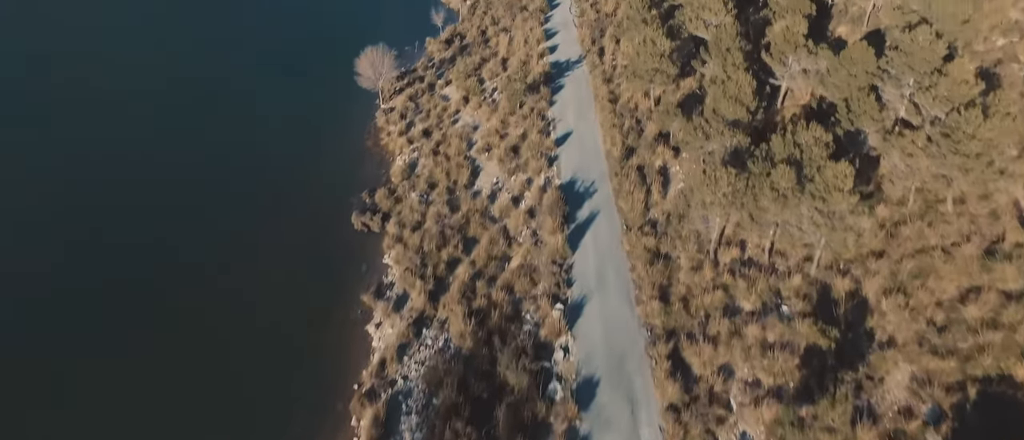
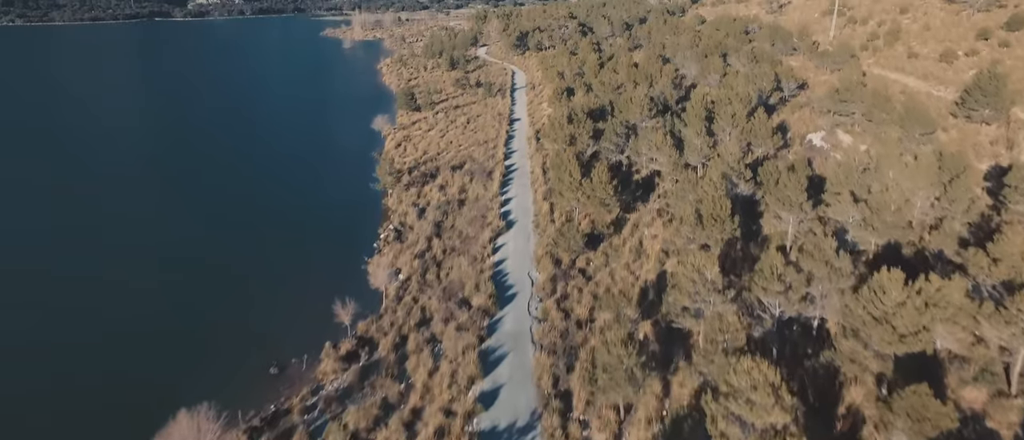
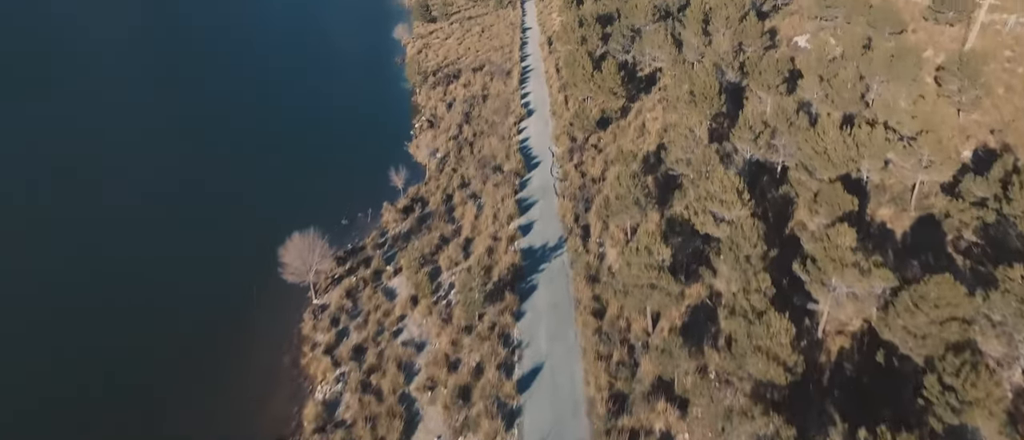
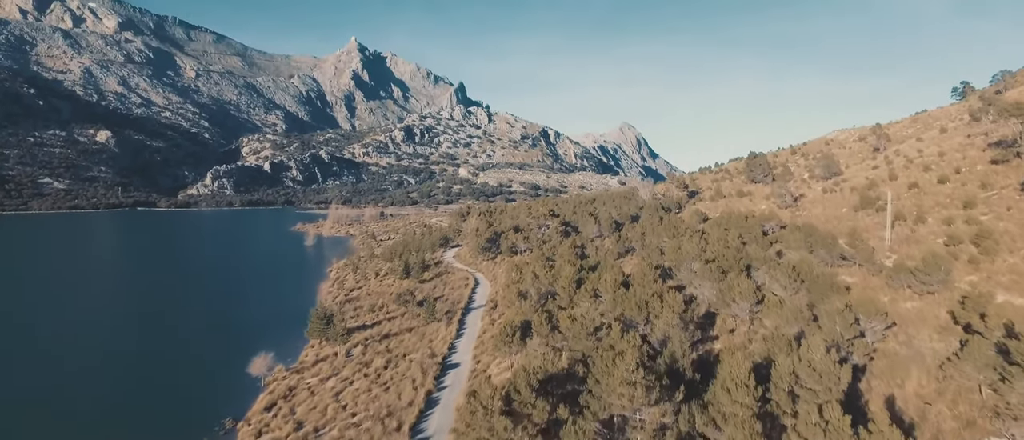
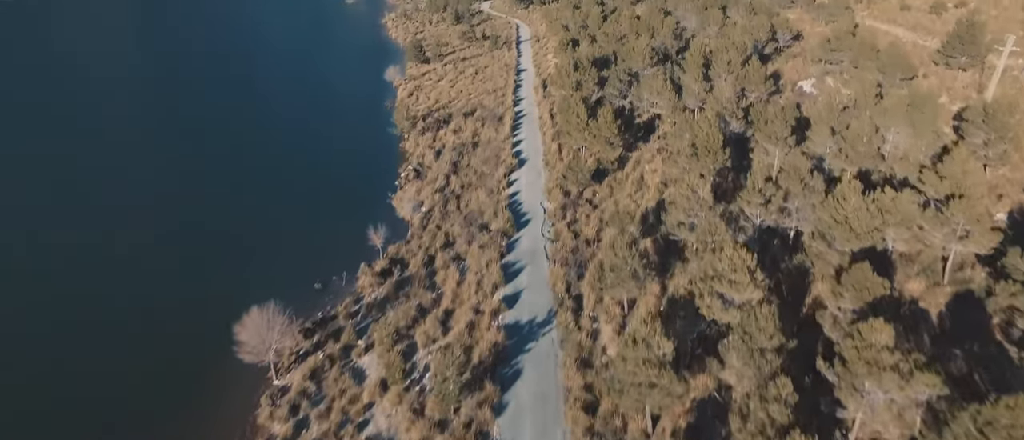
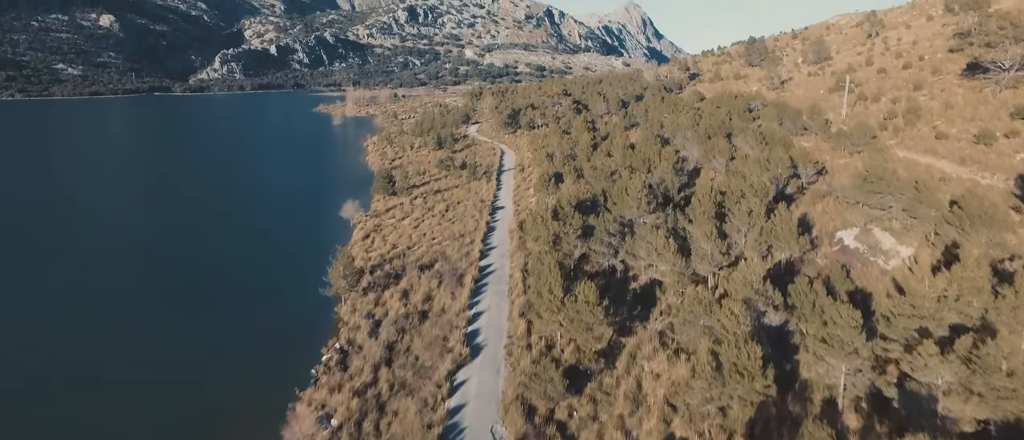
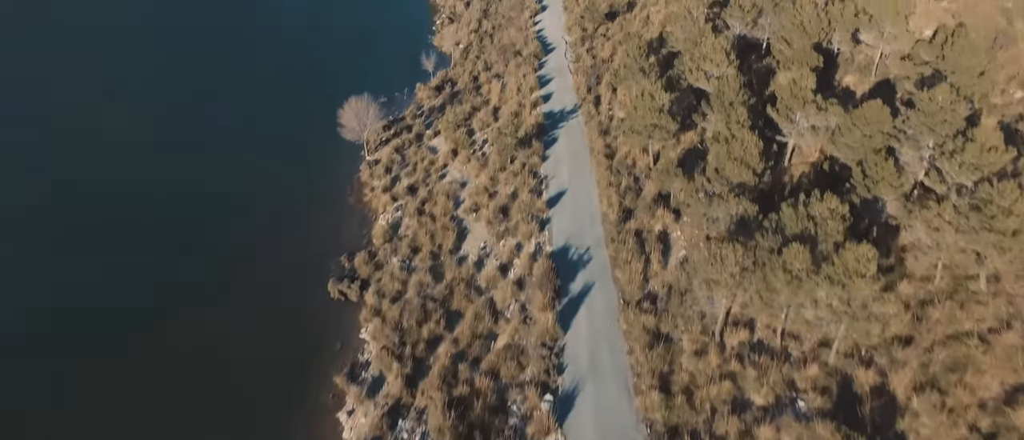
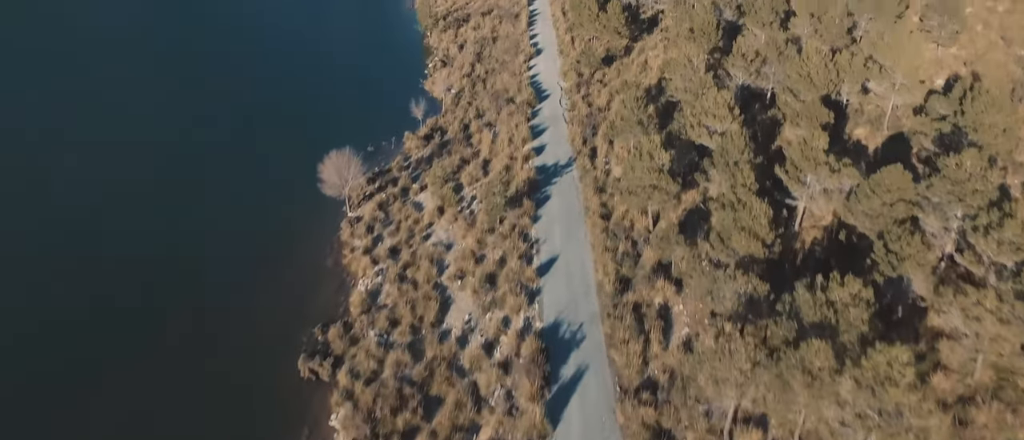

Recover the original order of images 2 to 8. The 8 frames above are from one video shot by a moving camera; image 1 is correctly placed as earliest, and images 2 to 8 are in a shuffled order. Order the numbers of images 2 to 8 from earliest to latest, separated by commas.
7, 8, 3, 5, 2, 6, 4
